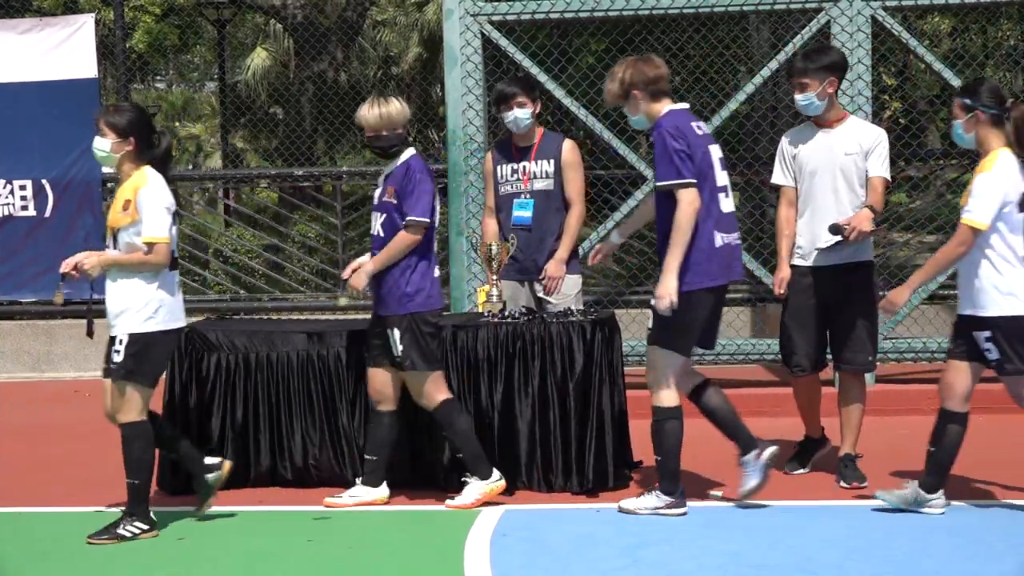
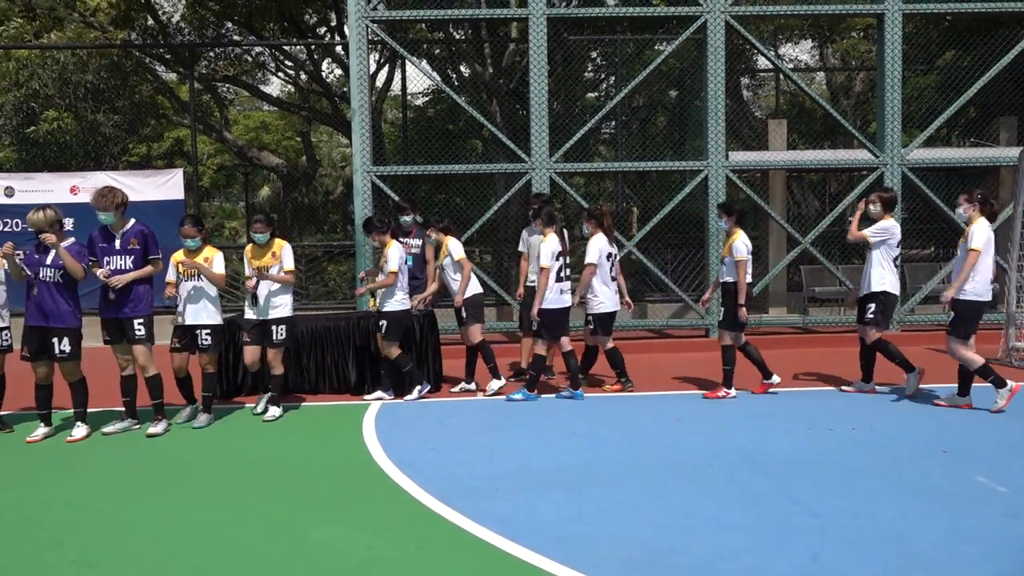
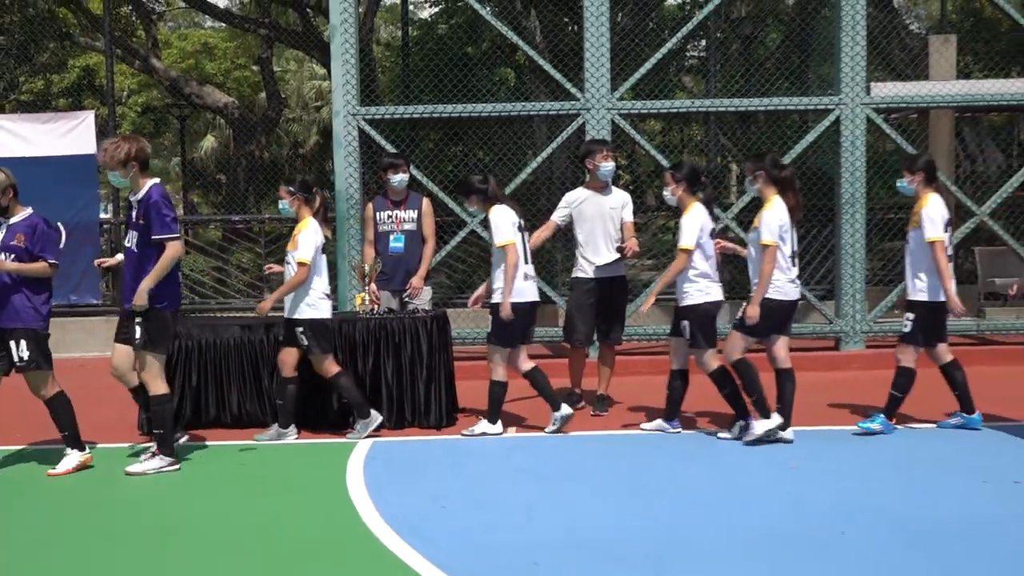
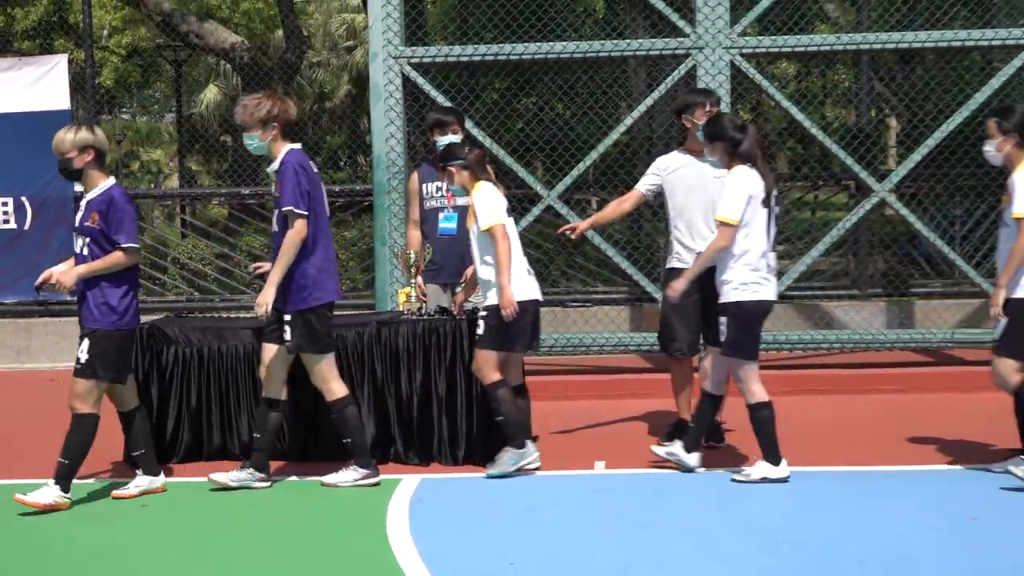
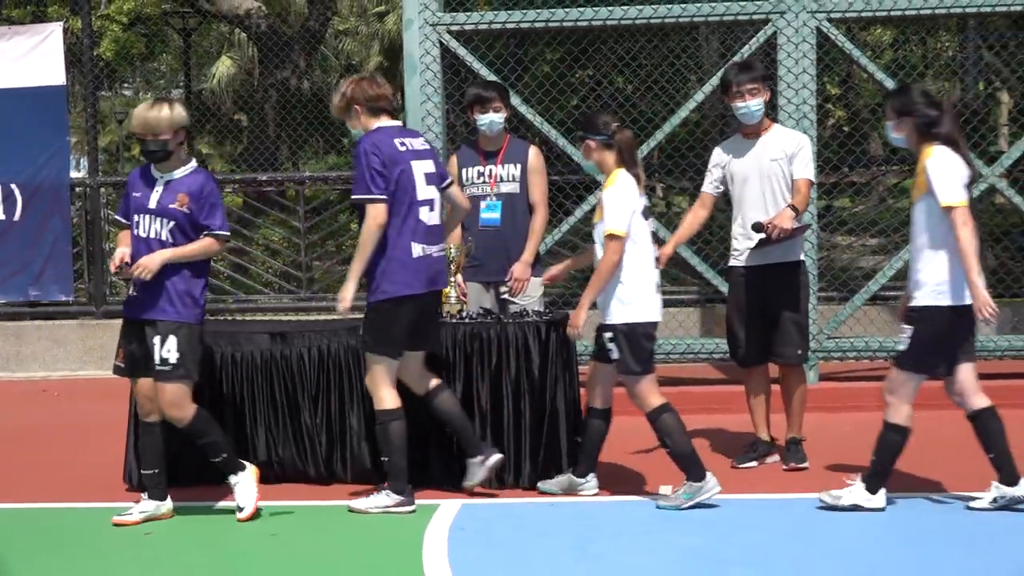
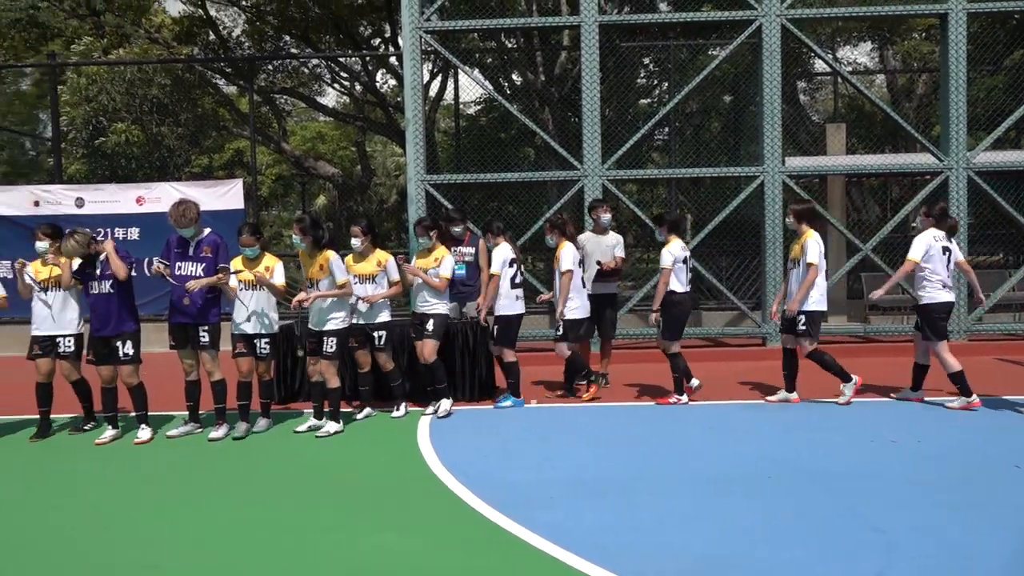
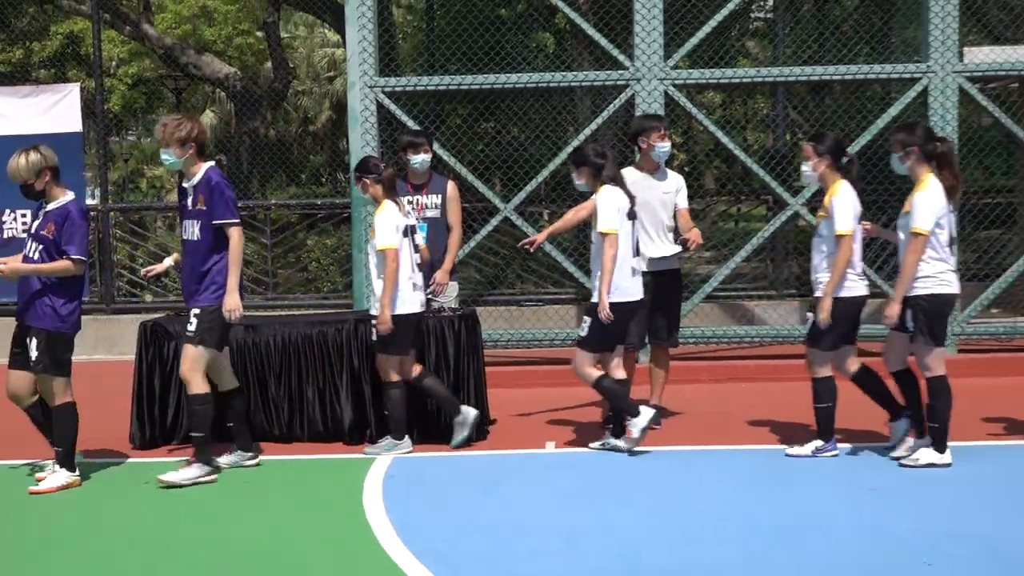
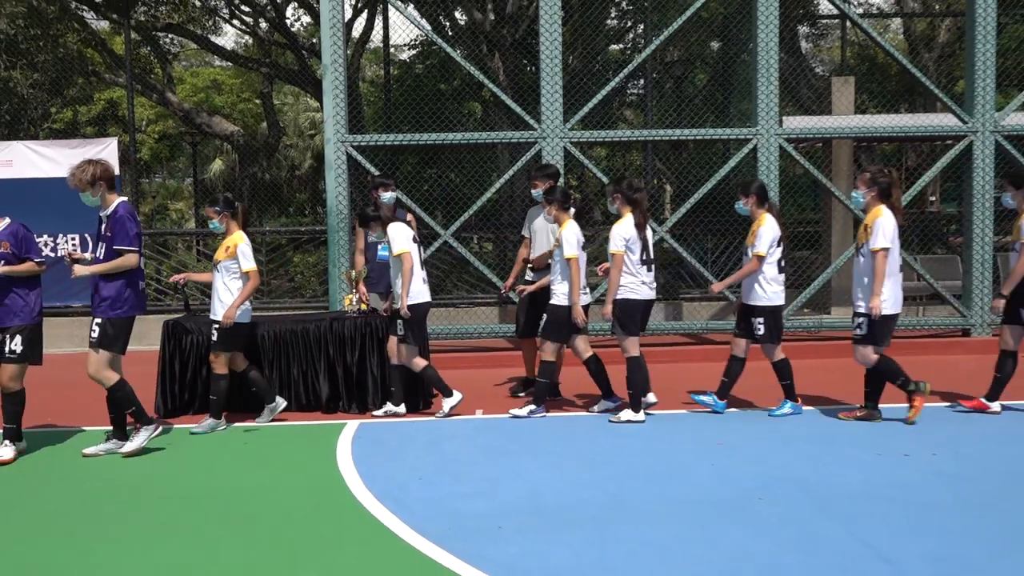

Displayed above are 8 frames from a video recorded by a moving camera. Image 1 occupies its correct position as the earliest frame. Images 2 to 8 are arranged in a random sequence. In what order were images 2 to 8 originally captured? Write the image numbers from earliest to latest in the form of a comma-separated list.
5, 4, 7, 3, 8, 2, 6
